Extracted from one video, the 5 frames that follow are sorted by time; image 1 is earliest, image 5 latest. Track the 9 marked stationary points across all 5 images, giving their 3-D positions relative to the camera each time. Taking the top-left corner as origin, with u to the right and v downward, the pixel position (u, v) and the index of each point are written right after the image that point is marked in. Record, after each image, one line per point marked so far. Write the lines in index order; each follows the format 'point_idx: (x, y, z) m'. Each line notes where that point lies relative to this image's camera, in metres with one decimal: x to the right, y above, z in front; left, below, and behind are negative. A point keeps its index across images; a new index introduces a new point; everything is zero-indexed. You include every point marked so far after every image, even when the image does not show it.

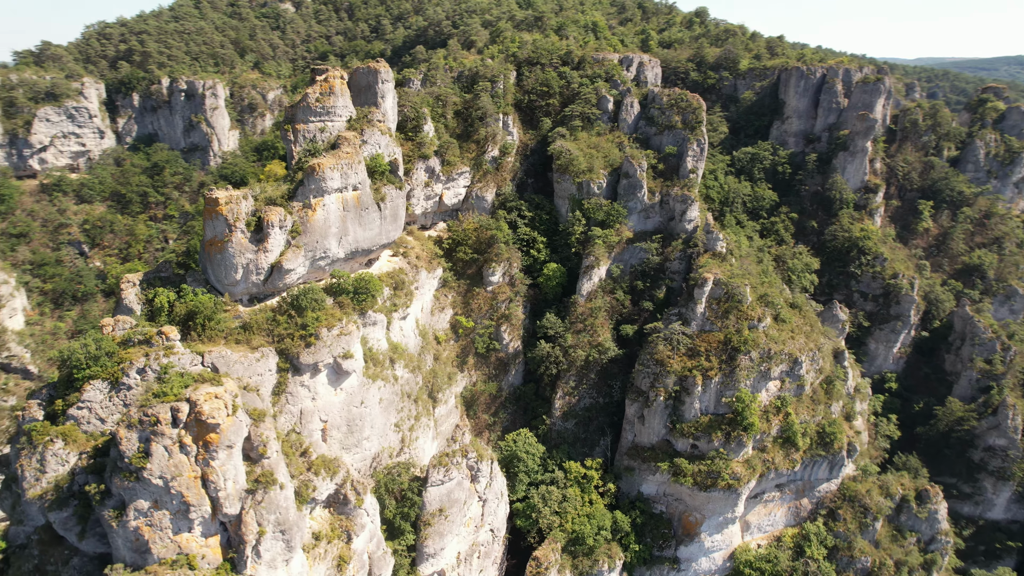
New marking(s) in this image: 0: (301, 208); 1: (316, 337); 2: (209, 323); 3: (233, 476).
0: (-5.7, +2.2, +17.7) m
1: (-4.9, -1.2, +16.4) m
2: (-7.2, -0.8, +15.8) m
3: (-5.5, -3.7, +12.8) m
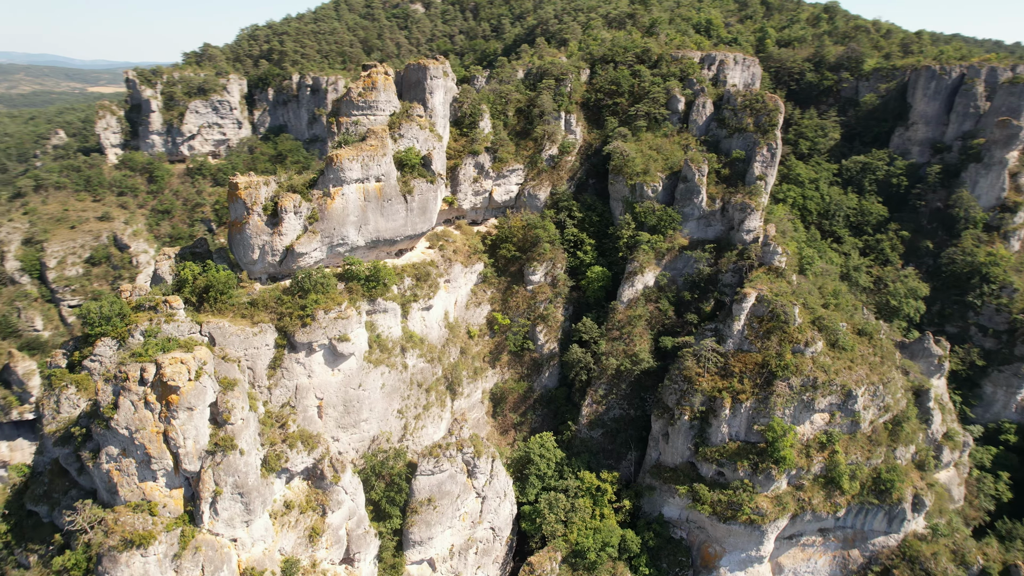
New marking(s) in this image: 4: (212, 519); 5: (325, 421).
0: (-5.5, +2.6, +18.8) m
1: (-5.3, -0.8, +17.3) m
2: (-7.6, -0.2, +17.2) m
3: (-6.8, -3.2, +14.0) m
4: (-6.6, -5.1, +14.5) m
5: (-5.2, -3.7, +18.3) m
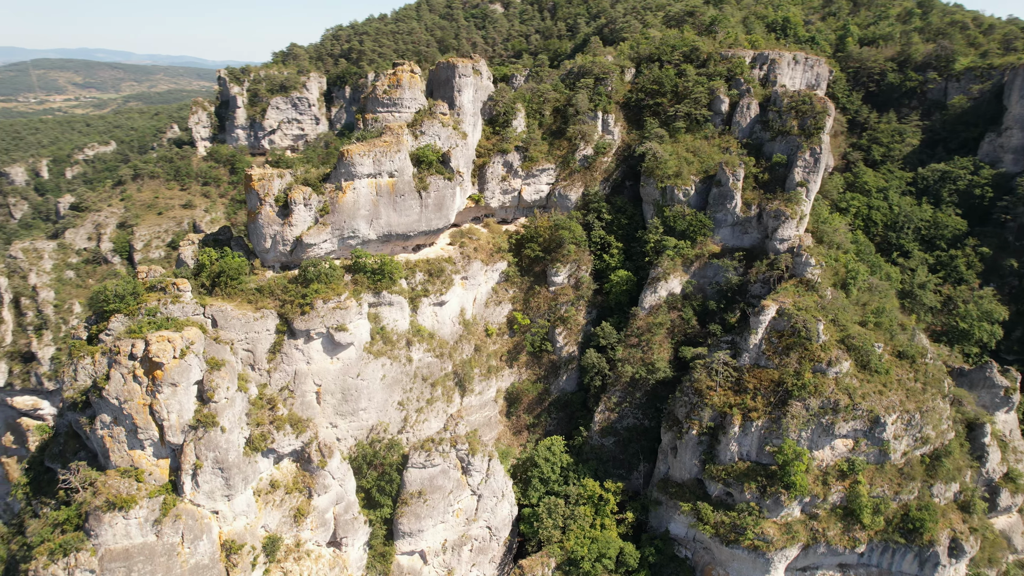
0: (-5.3, +2.9, +19.4) m
1: (-5.5, -0.5, +17.9) m
2: (-7.8, +0.2, +18.2) m
3: (-7.6, -2.8, +14.9) m
4: (-7.5, -4.8, +15.4) m
5: (-5.5, -3.4, +18.9) m
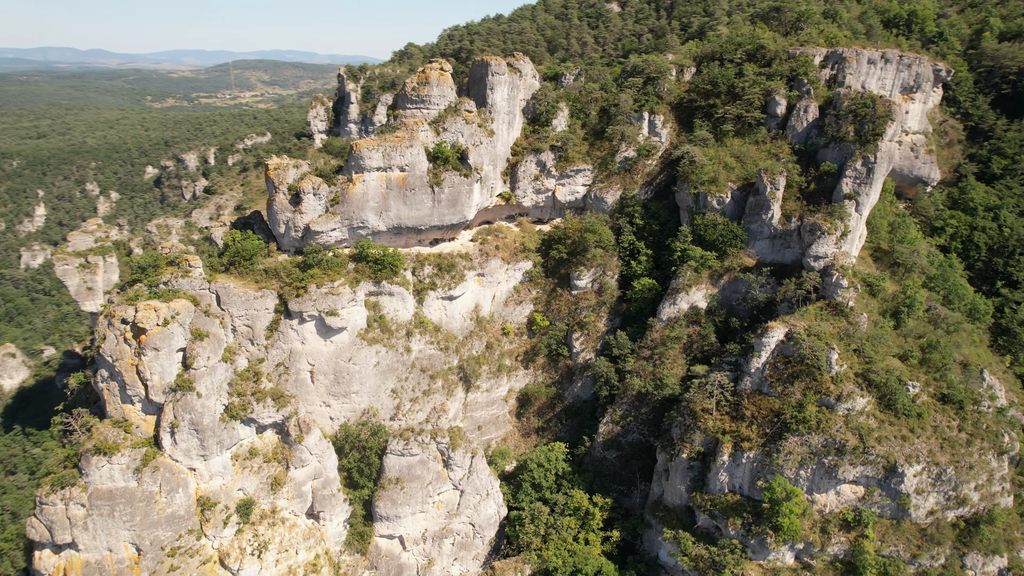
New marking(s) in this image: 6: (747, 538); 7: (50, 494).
0: (-5.3, +3.3, +20.4) m
1: (-6.0, -0.1, +19.0) m
2: (-8.2, +0.8, +19.8) m
3: (-8.9, -2.1, +16.5) m
4: (-8.8, -4.1, +17.0) m
5: (-6.0, -3.0, +20.0) m
6: (+6.2, -6.6, +17.3) m
7: (-11.3, -5.0, +16.0) m
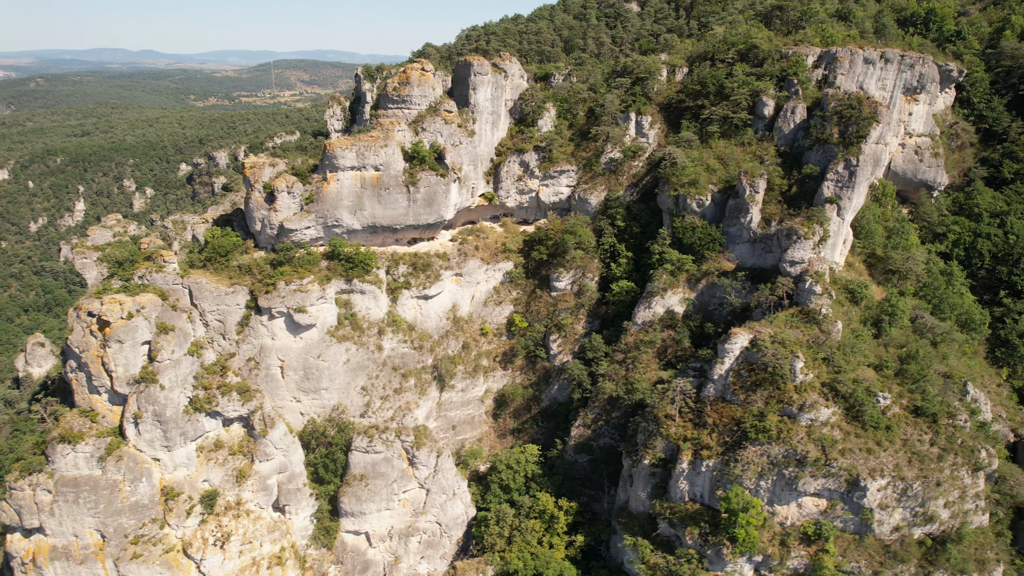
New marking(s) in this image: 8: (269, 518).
0: (-6.1, +3.4, +20.7) m
1: (-7.0, 0.0, +19.3) m
2: (-9.1, +0.9, +20.2) m
3: (-10.1, -2.0, +17.0) m
4: (-10.0, -4.0, +17.4) m
5: (-7.0, -2.9, +20.3) m
6: (+5.0, -6.8, +17.0) m
7: (-12.5, -4.8, +16.6) m
8: (-7.3, -6.9, +19.6) m
